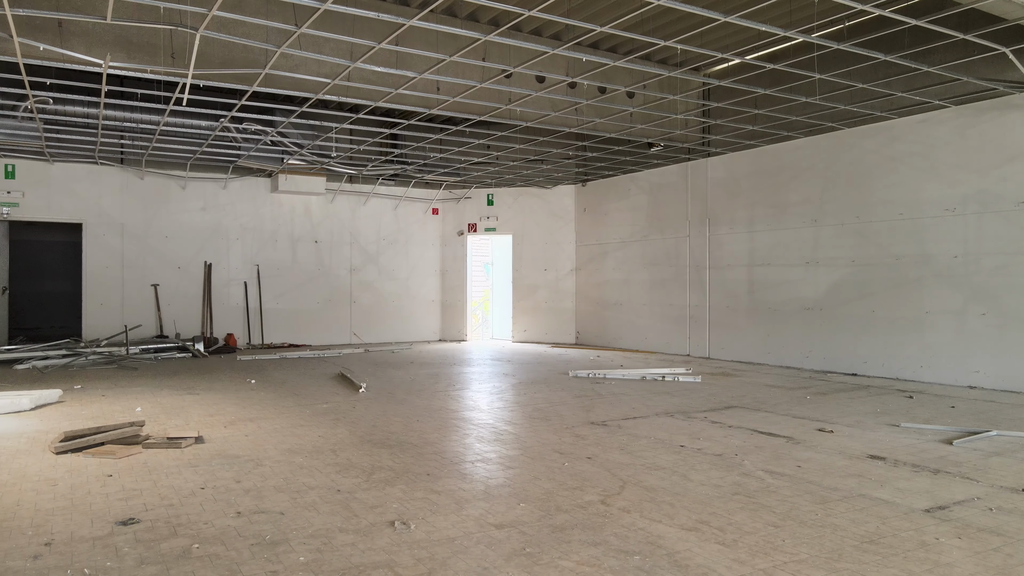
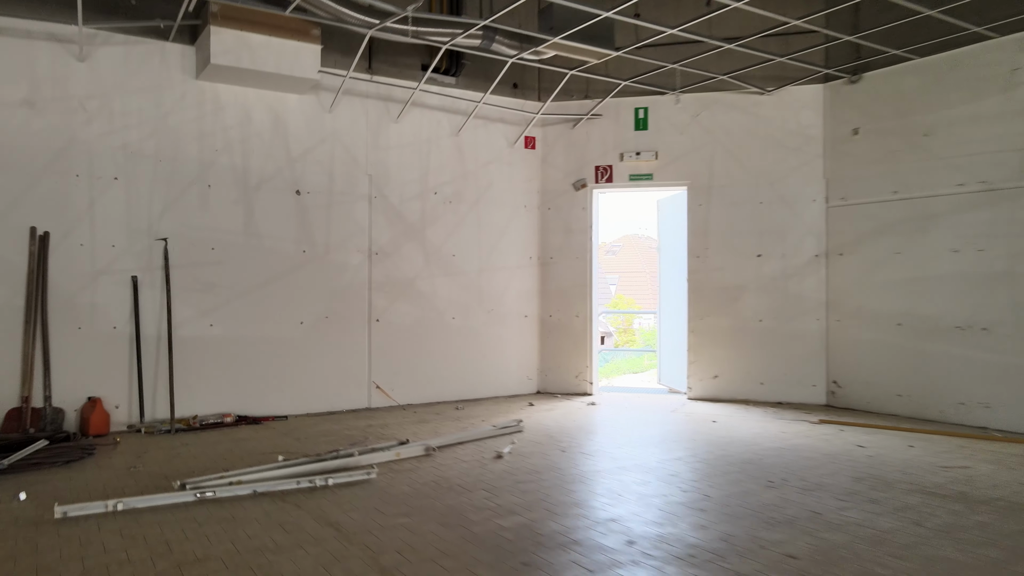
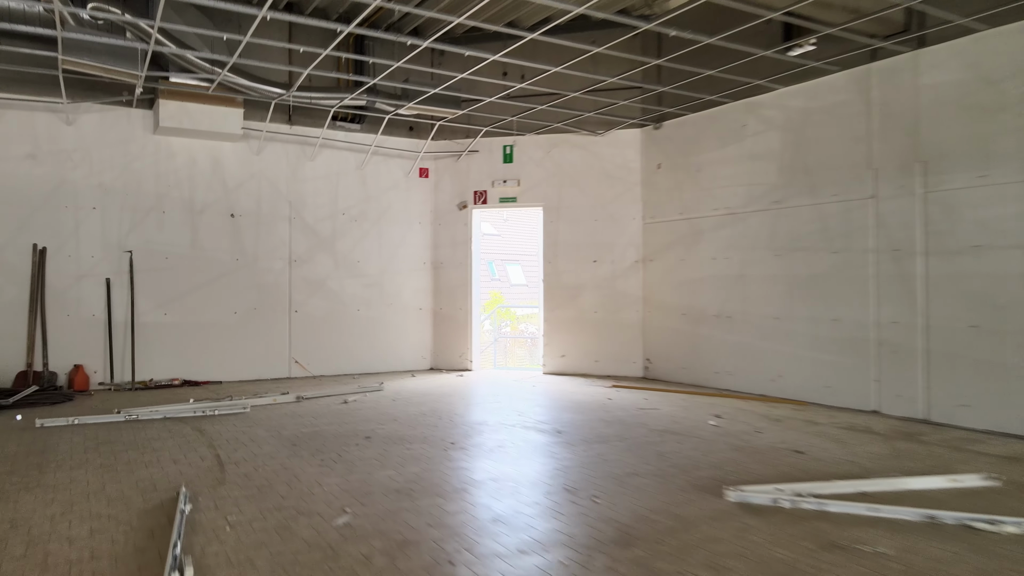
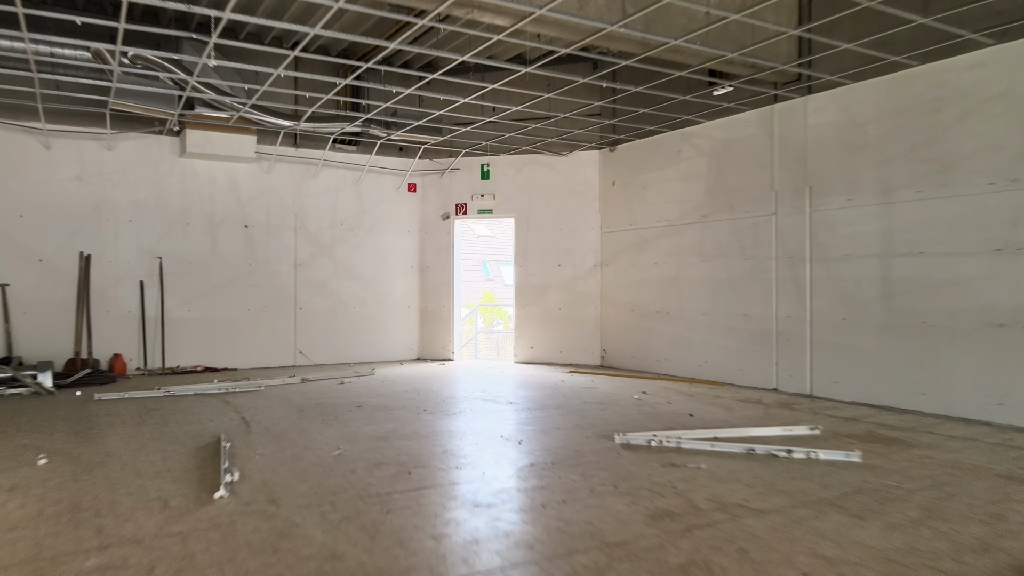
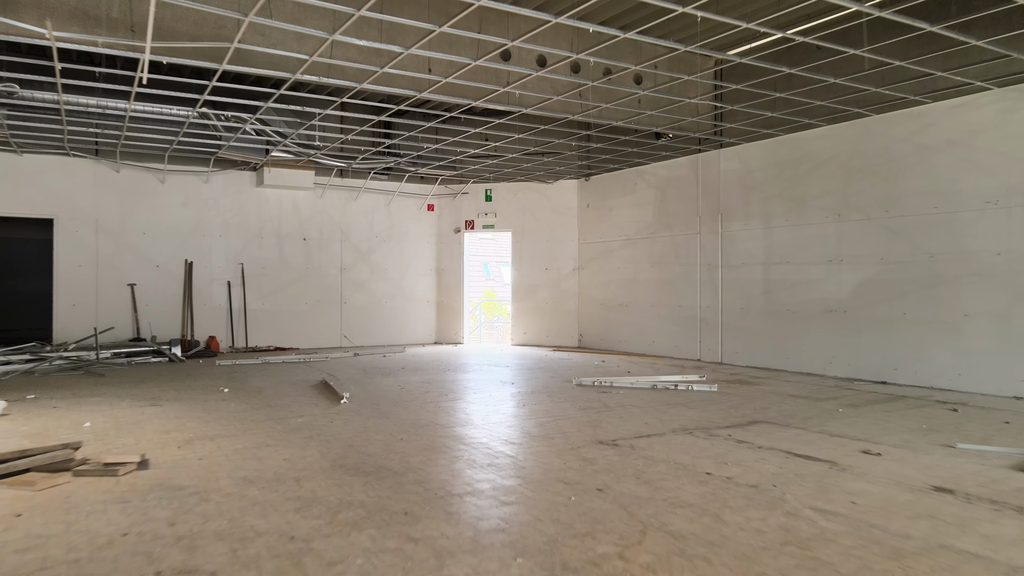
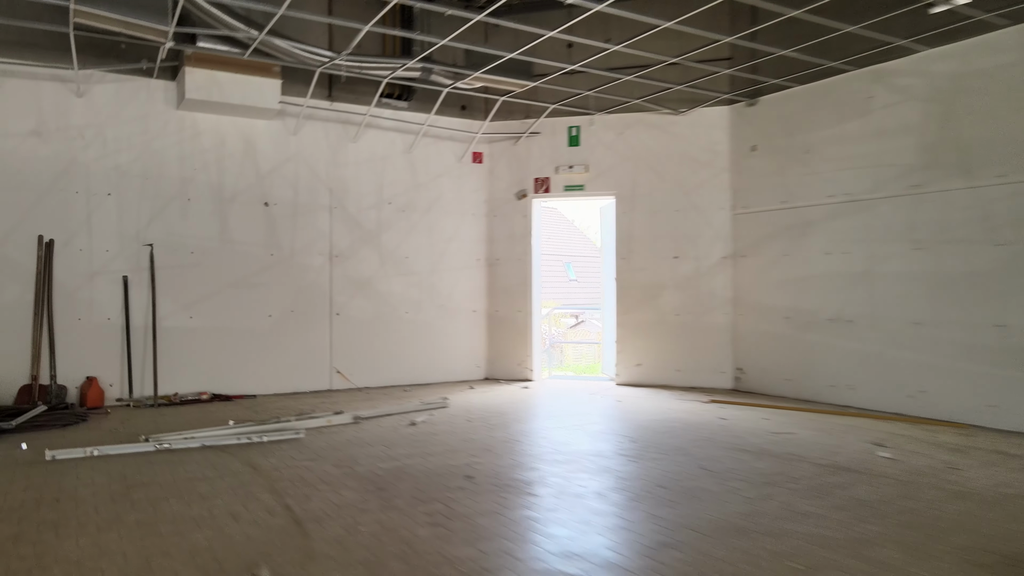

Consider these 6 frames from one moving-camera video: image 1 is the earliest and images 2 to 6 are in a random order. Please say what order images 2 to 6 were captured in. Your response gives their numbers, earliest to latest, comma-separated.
5, 4, 3, 6, 2
